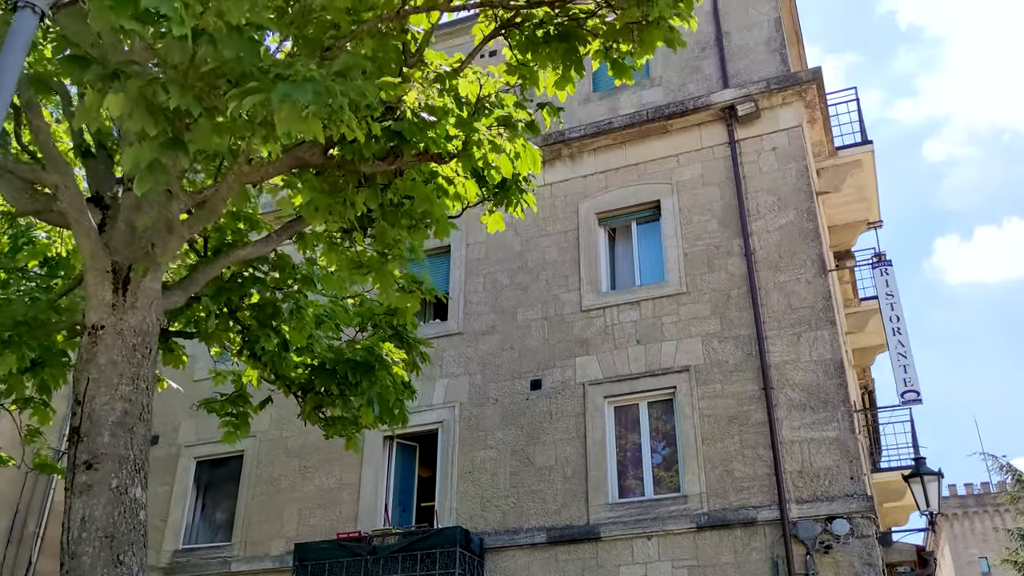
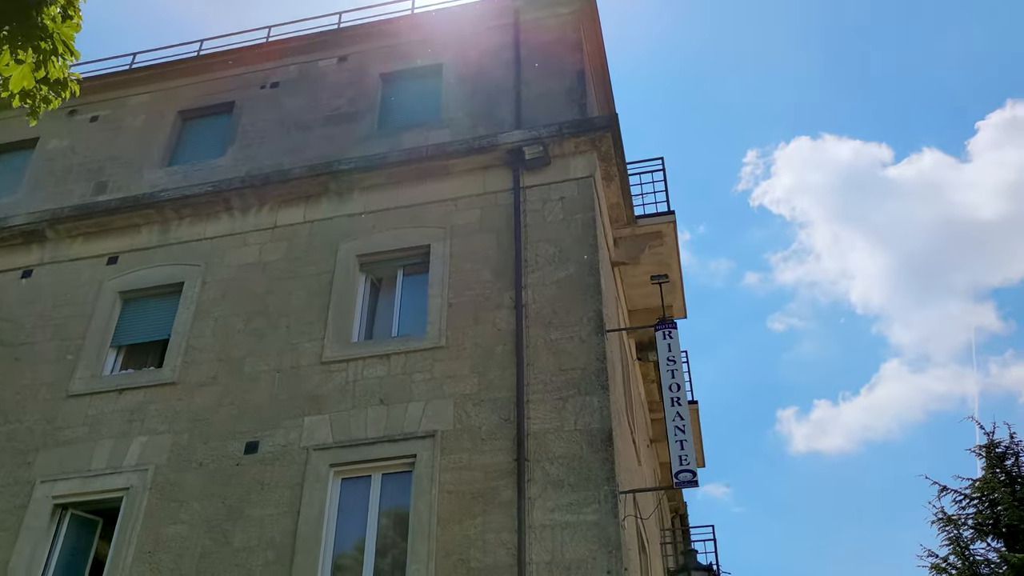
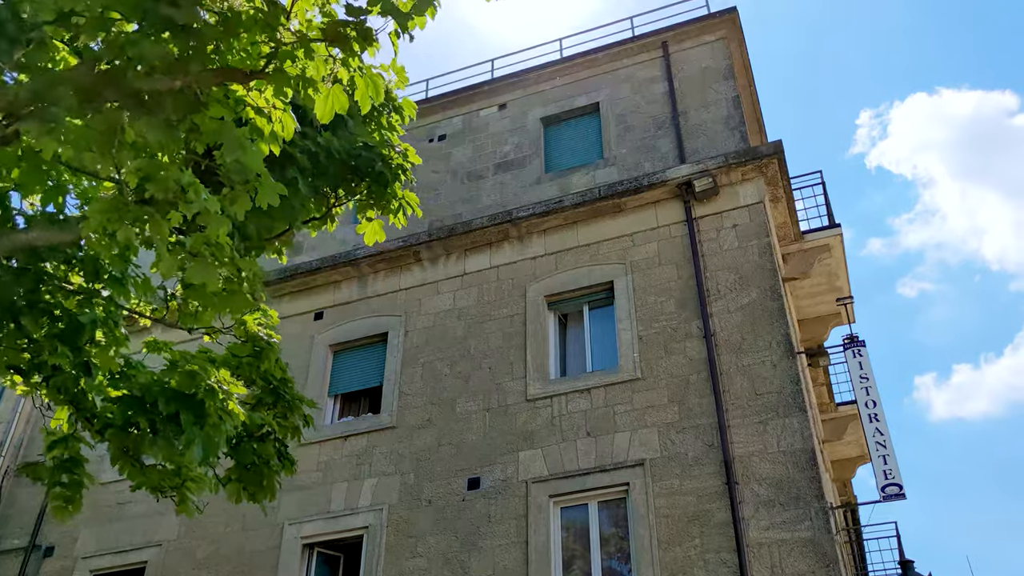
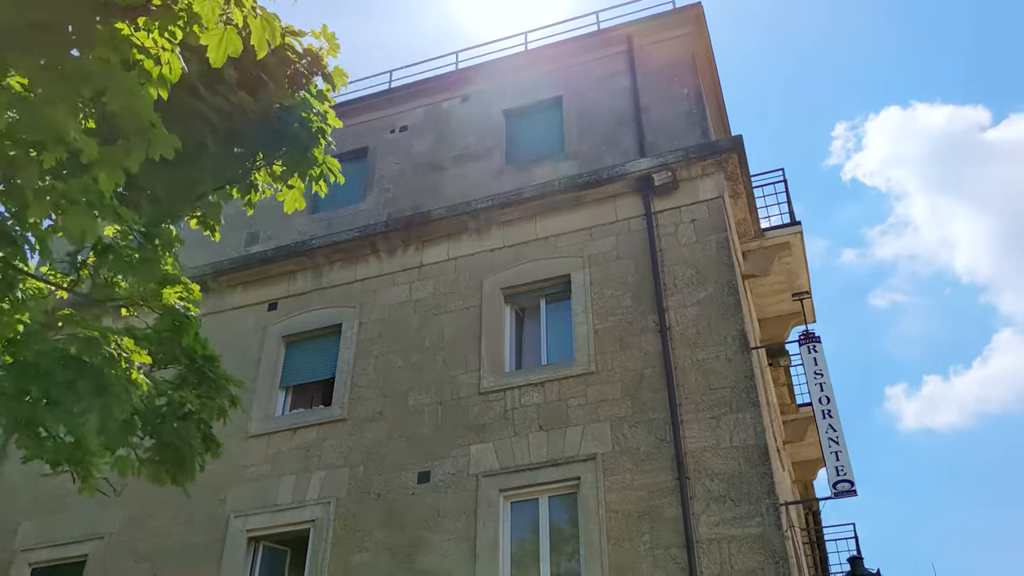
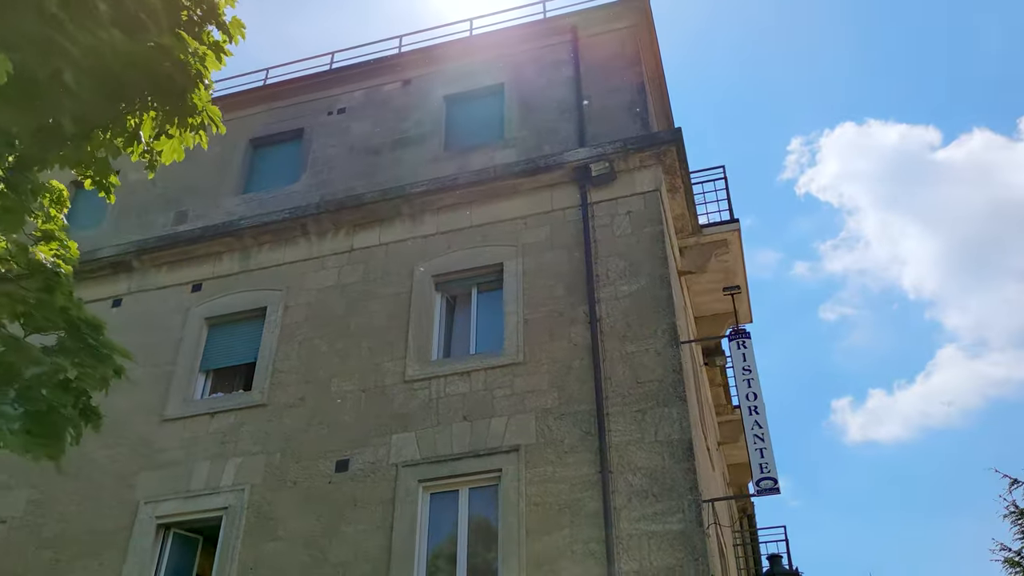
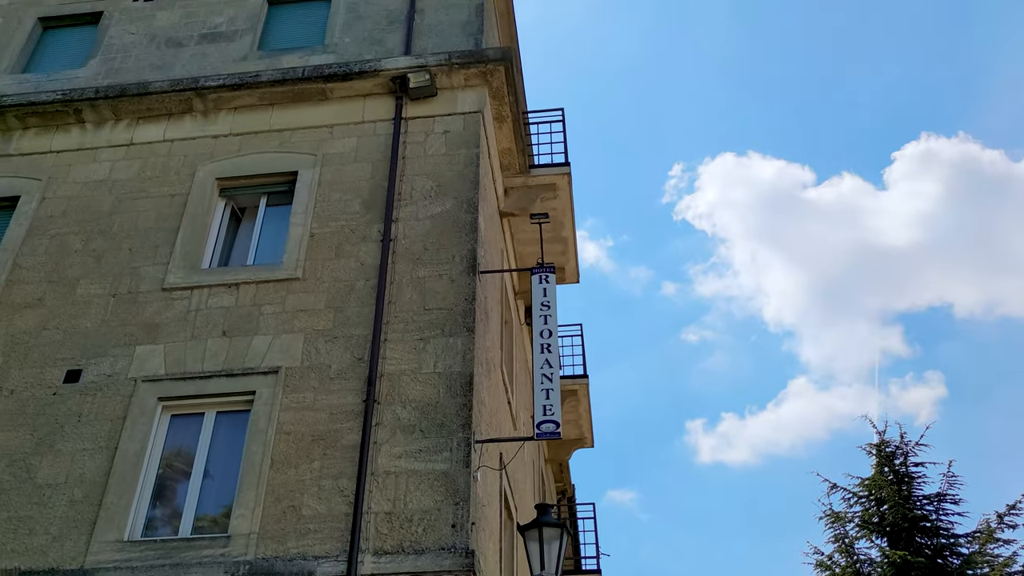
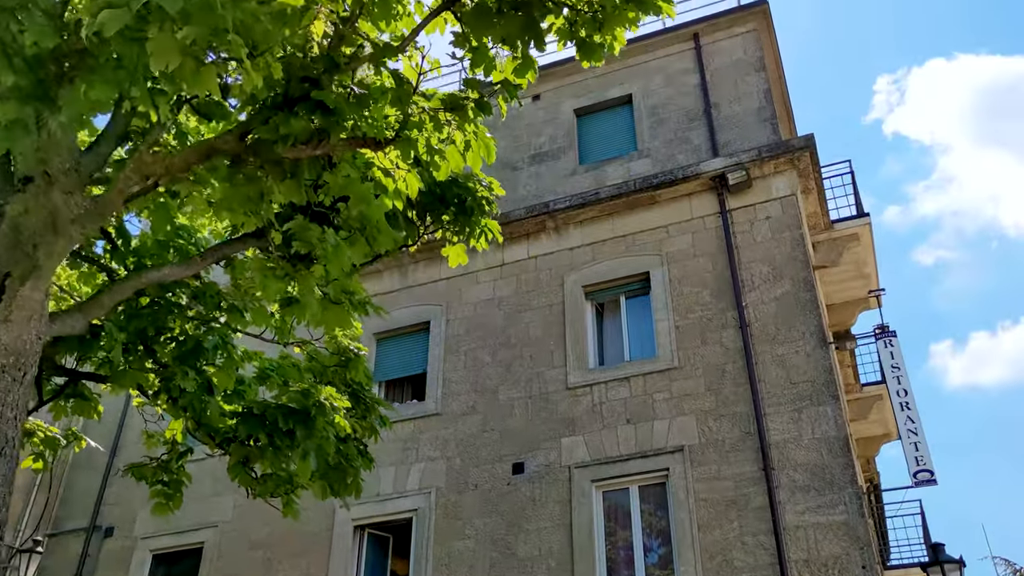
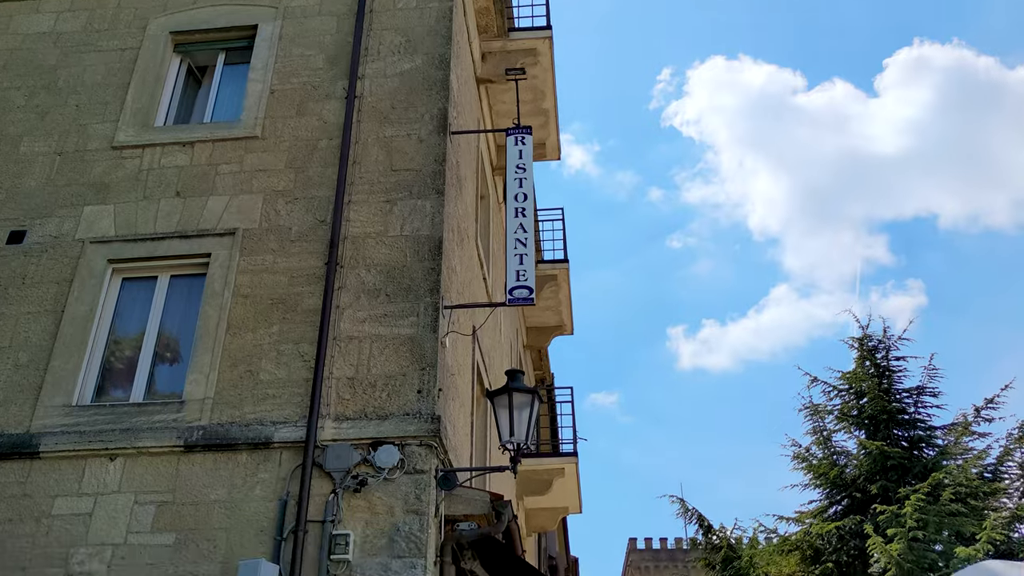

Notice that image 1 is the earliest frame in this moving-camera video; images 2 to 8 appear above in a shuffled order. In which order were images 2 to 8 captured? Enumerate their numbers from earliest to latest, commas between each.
7, 3, 4, 5, 2, 6, 8
